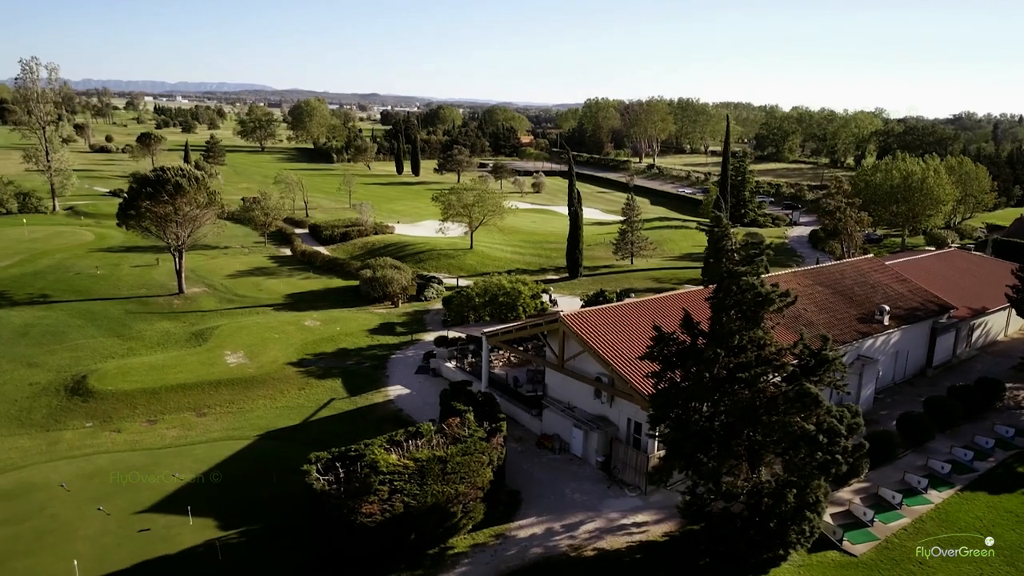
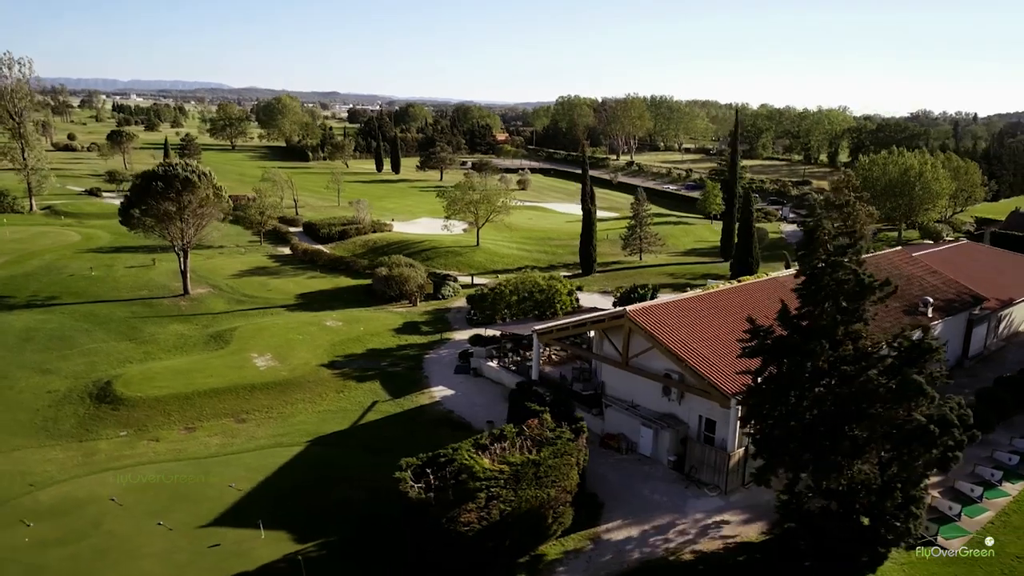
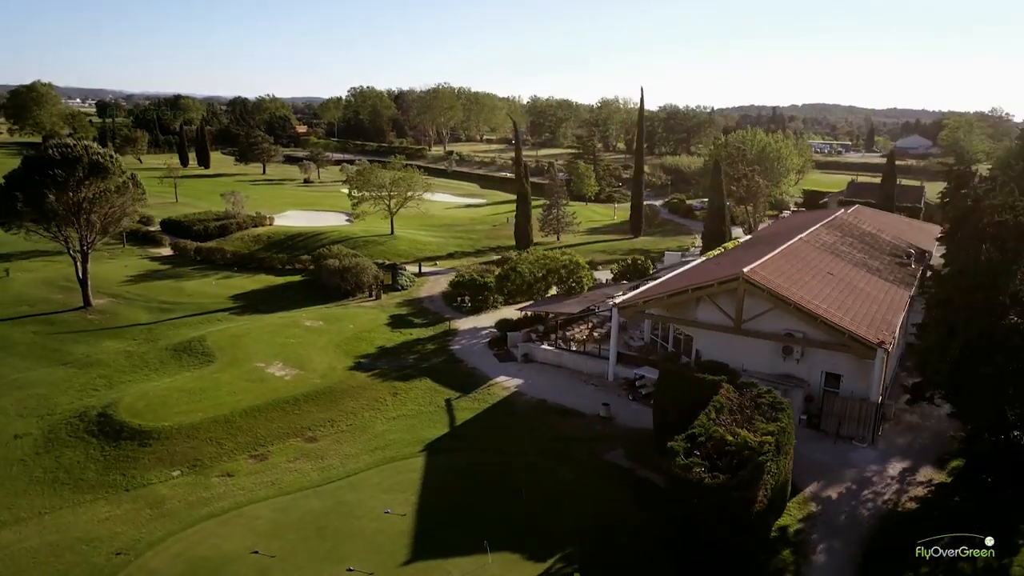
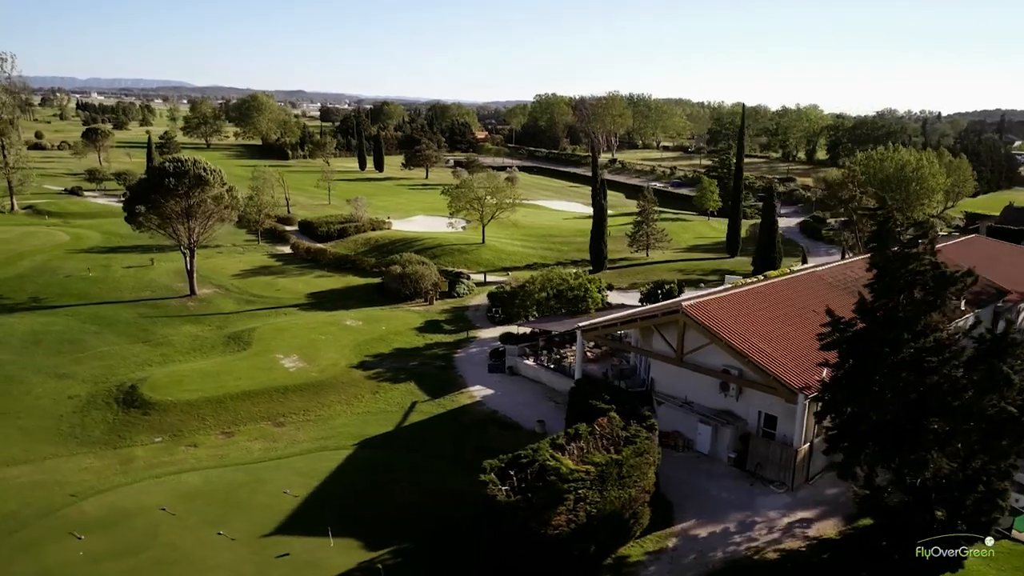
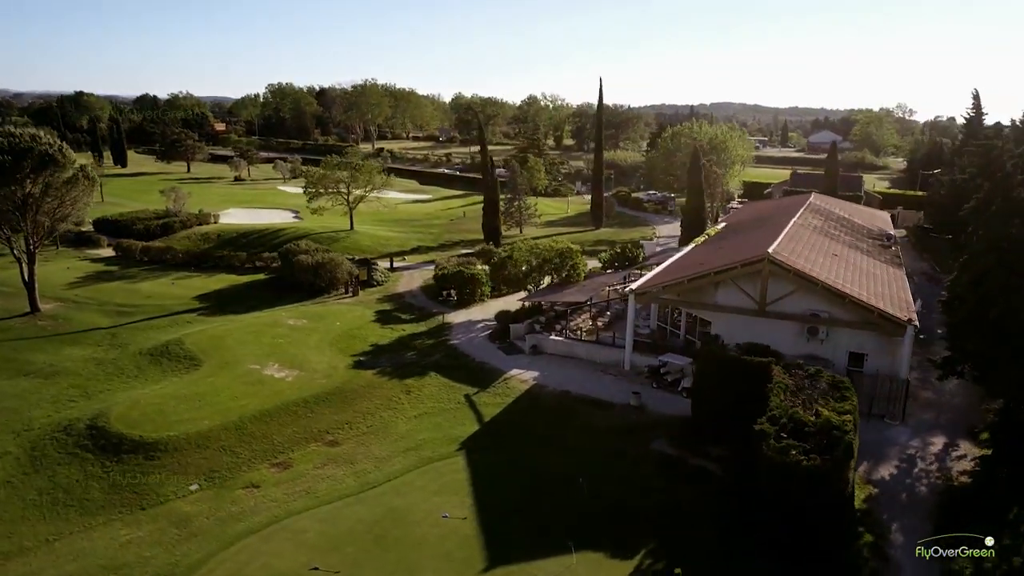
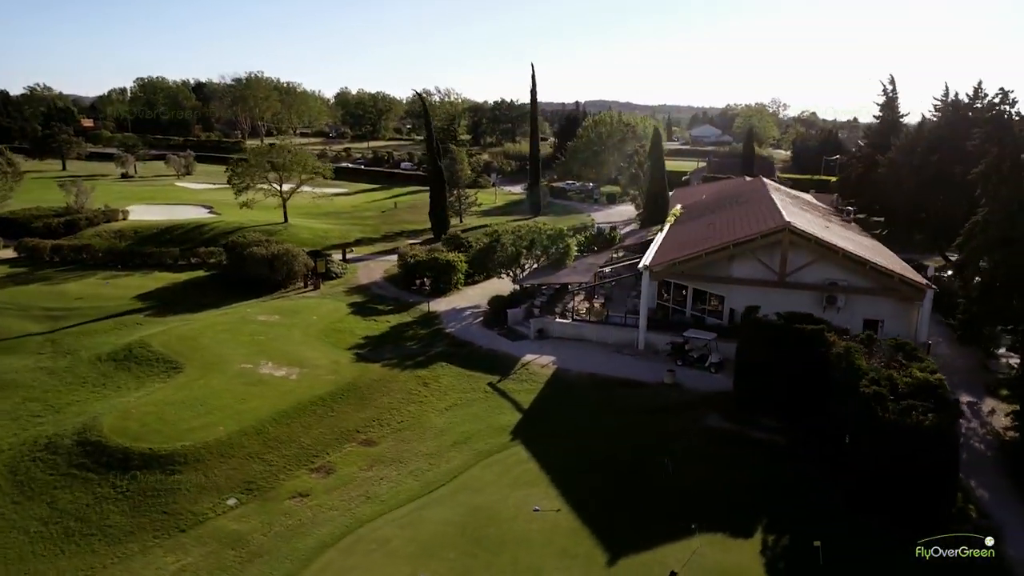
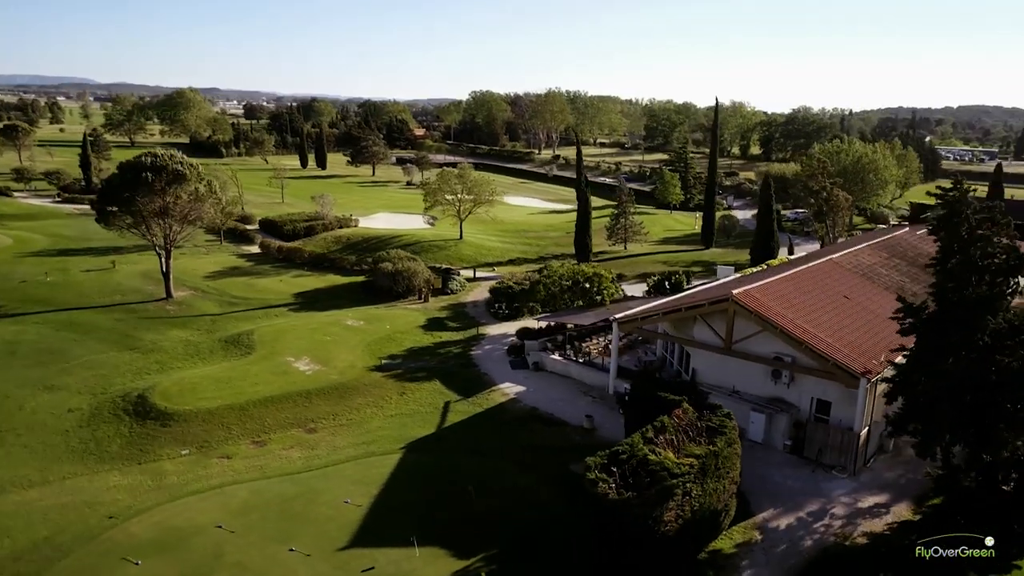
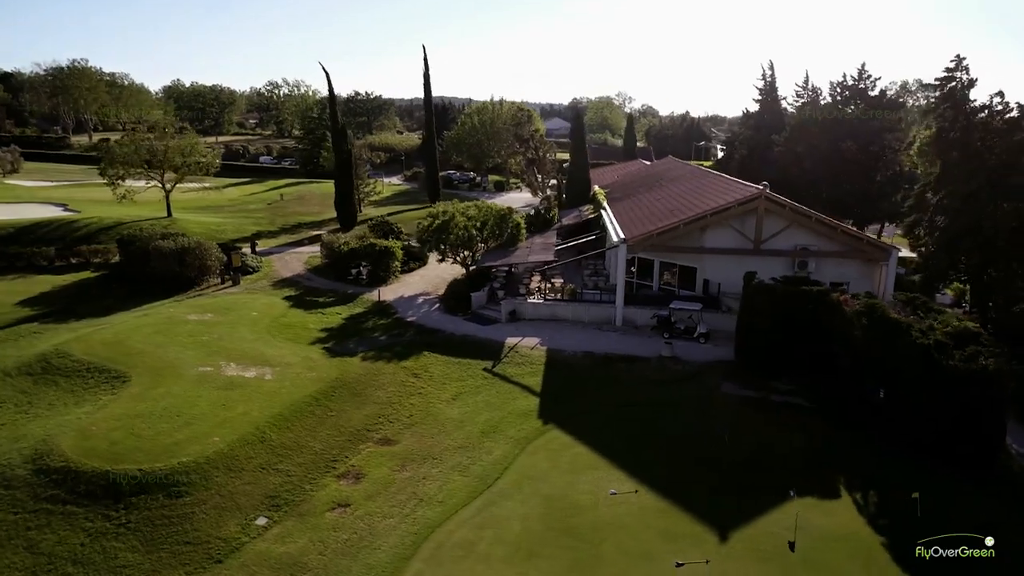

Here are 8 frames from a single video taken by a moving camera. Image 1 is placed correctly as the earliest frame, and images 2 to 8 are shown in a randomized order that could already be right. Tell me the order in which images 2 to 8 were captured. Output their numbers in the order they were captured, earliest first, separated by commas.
2, 4, 7, 3, 5, 6, 8
